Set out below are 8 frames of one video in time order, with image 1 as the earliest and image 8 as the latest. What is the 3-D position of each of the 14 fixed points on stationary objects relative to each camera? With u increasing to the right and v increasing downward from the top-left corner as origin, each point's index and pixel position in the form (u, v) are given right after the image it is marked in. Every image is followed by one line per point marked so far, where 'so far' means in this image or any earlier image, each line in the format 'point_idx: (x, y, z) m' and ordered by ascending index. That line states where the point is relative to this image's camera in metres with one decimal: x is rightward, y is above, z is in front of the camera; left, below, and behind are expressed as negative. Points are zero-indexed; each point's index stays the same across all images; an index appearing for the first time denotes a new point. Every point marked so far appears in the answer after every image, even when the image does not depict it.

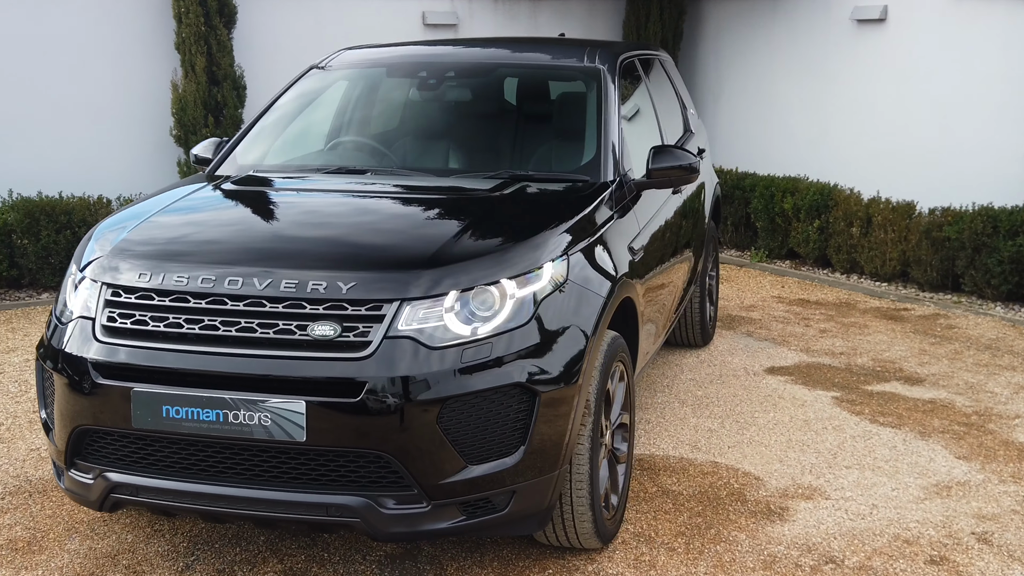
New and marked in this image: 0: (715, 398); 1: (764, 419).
0: (+0.8, -0.4, +4.2) m
1: (+0.9, -0.5, +4.0) m
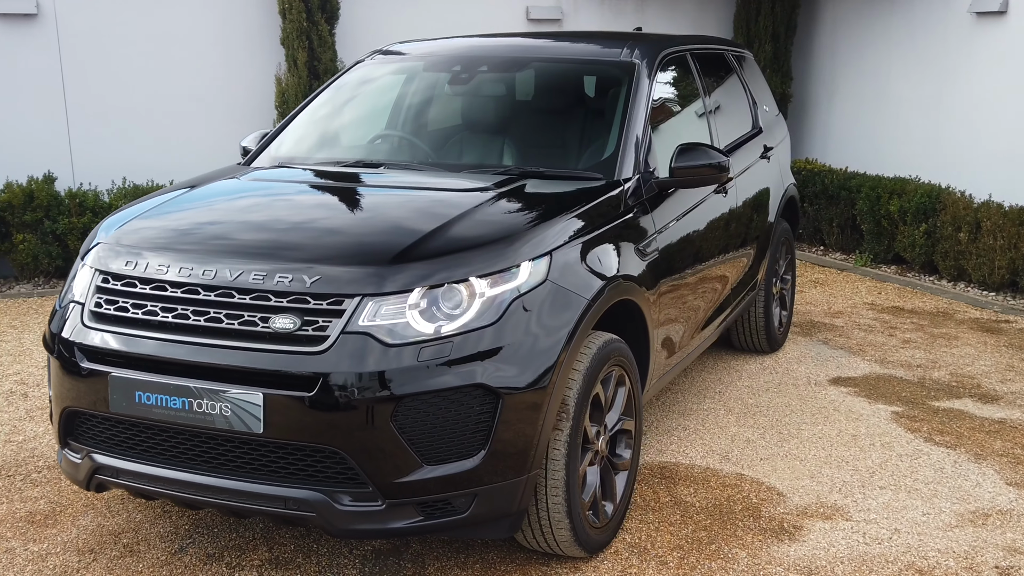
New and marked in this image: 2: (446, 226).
0: (+0.9, -0.4, +4.1) m
1: (+1.0, -0.5, +3.8) m
2: (-0.2, +0.2, +2.6) m
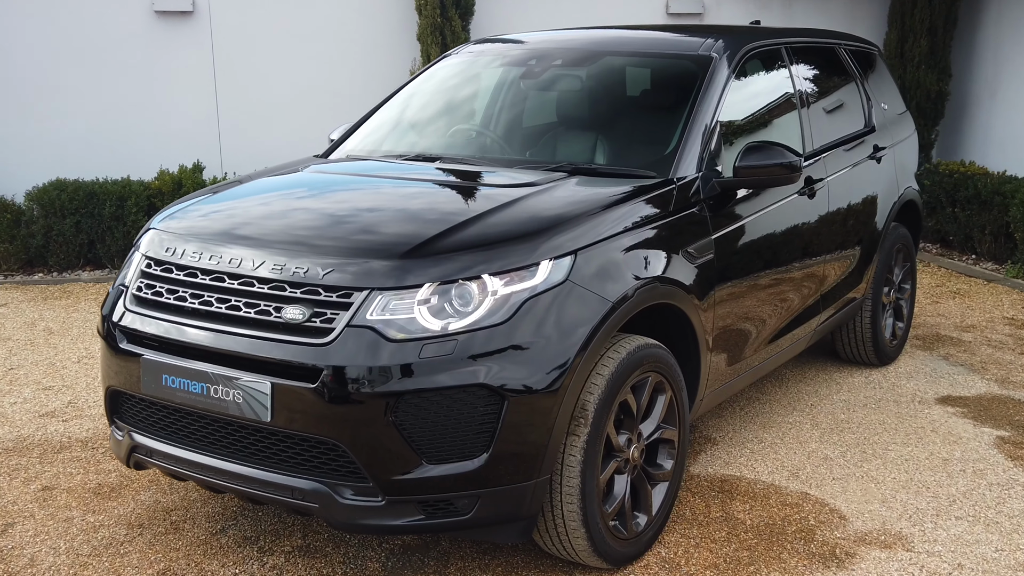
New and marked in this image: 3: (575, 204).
0: (+1.2, -0.5, +3.8) m
1: (+1.2, -0.5, +3.5) m
2: (-0.1, +0.2, +2.6) m
3: (+0.1, +0.2, +2.7) m
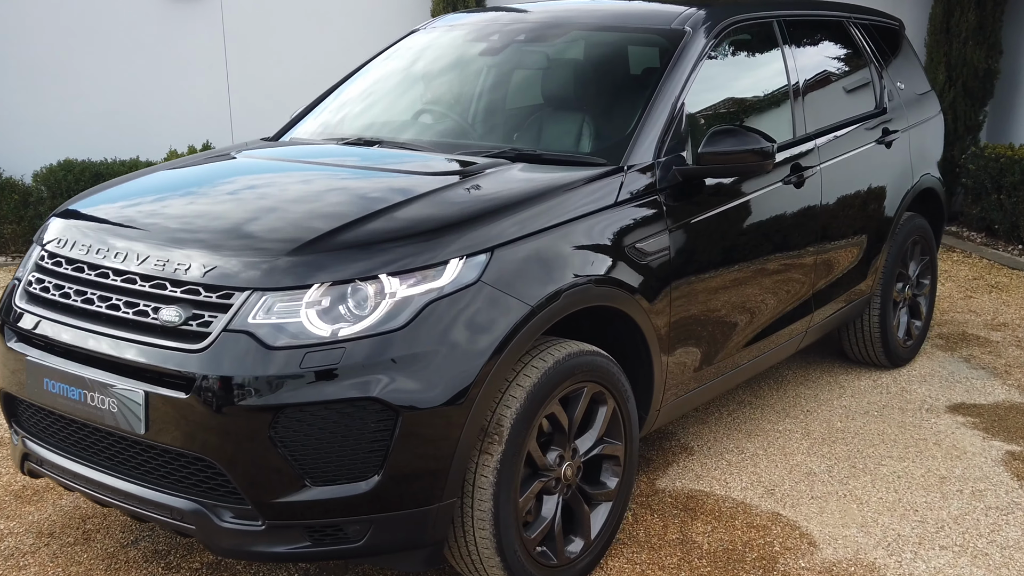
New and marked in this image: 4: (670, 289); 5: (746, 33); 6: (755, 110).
0: (+1.1, -0.5, +3.5) m
1: (+1.1, -0.5, +3.2) m
2: (-0.3, +0.2, +2.3) m
3: (0.0, +0.2, +2.4) m
4: (+0.4, 0.0, +2.7) m
5: (+0.7, +0.8, +3.4) m
6: (+0.7, +0.5, +3.3) m
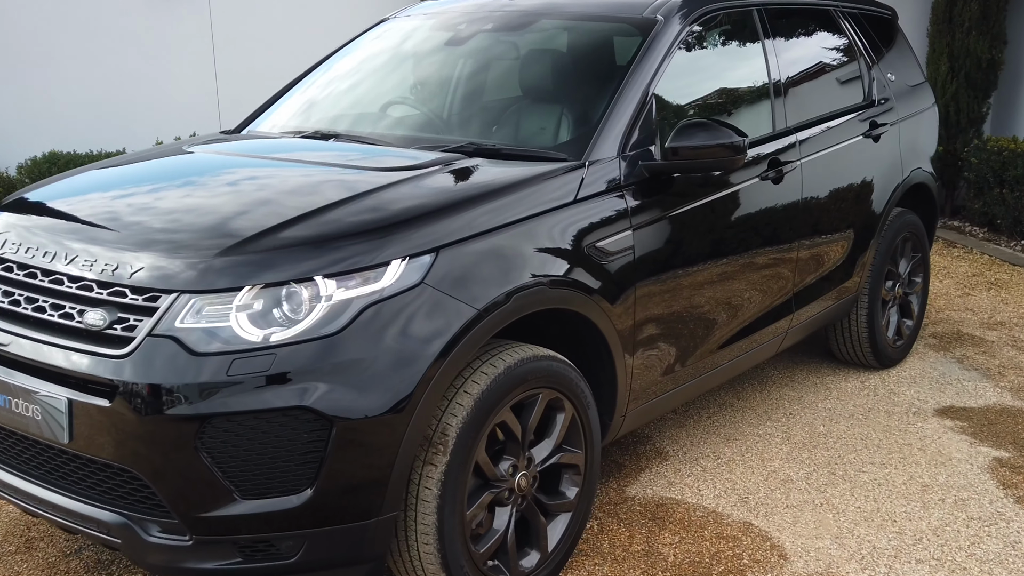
0: (+1.0, -0.5, +3.4) m
1: (+1.0, -0.5, +3.1) m
2: (-0.4, +0.2, +2.2) m
3: (-0.1, +0.2, +2.3) m
4: (+0.3, 0.0, +2.6) m
5: (+0.7, +0.8, +3.3) m
6: (+0.6, +0.5, +3.2) m
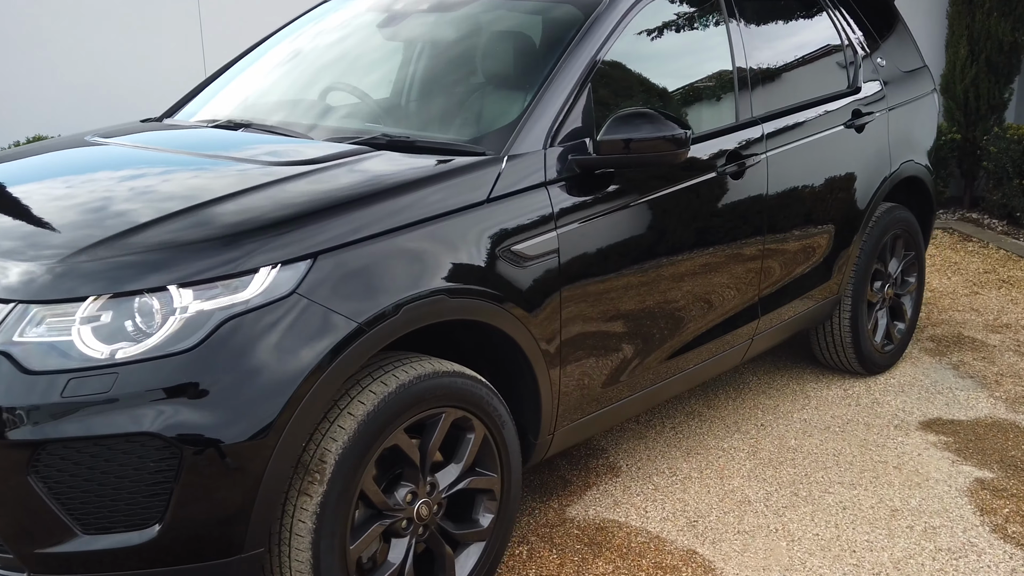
0: (+0.8, -0.5, +3.1) m
1: (+0.8, -0.5, +2.8) m
2: (-0.6, +0.1, +2.0) m
3: (-0.3, +0.2, +2.1) m
4: (+0.1, 0.0, +2.3) m
5: (+0.5, +0.8, +3.0) m
6: (+0.5, +0.5, +2.9) m
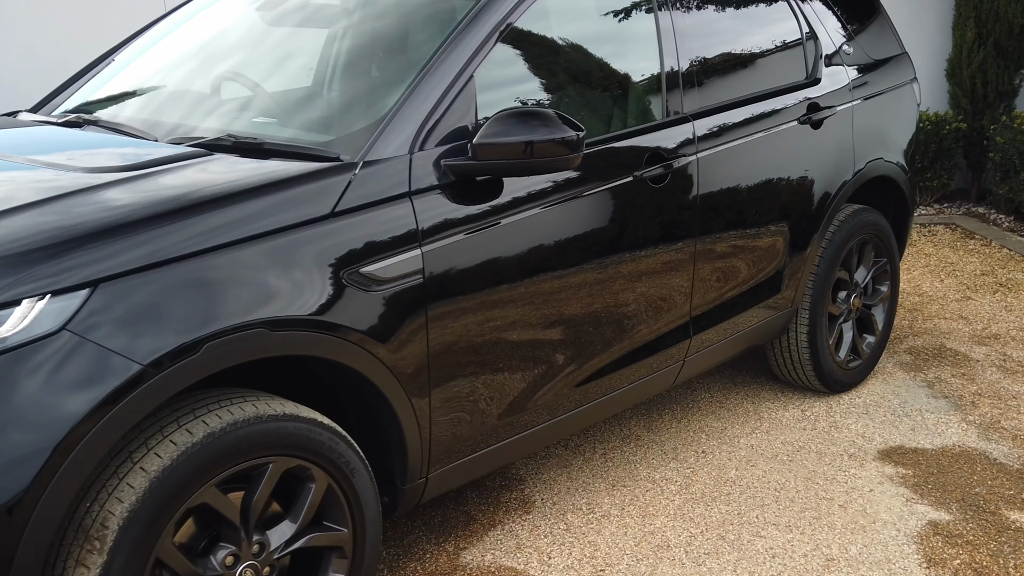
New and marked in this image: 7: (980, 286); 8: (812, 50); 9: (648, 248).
0: (+0.6, -0.5, +2.8) m
1: (+0.6, -0.6, +2.5) m
2: (-0.9, +0.1, +1.7) m
3: (-0.6, +0.1, +1.8) m
4: (-0.2, -0.1, +2.0) m
5: (+0.3, +0.8, +2.7) m
6: (+0.2, +0.5, +2.6) m
7: (+2.1, 0.0, +4.8) m
8: (+1.0, +0.7, +3.3) m
9: (+0.3, +0.1, +2.6) m
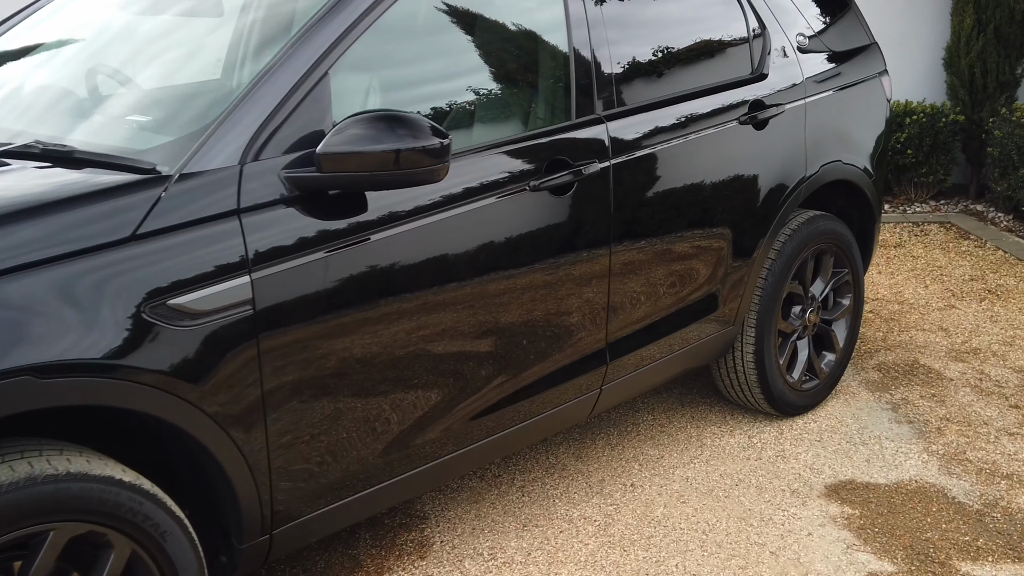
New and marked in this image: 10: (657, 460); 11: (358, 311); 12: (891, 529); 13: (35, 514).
0: (+0.4, -0.6, +2.5) m
1: (+0.3, -0.6, +2.2) m
2: (-1.1, 0.0, +1.5) m
3: (-0.8, +0.1, +1.6) m
4: (-0.4, -0.1, +1.8) m
5: (0.0, +0.7, +2.4) m
6: (0.0, +0.4, +2.3) m
7: (+1.9, 0.0, +4.5) m
8: (+0.7, +0.7, +3.0) m
9: (+0.1, 0.0, +2.3) m
10: (+0.4, -0.5, +2.9) m
11: (-0.3, 0.0, +2.0) m
12: (+0.9, -0.6, +2.5) m
13: (-0.7, -0.3, +1.5) m
